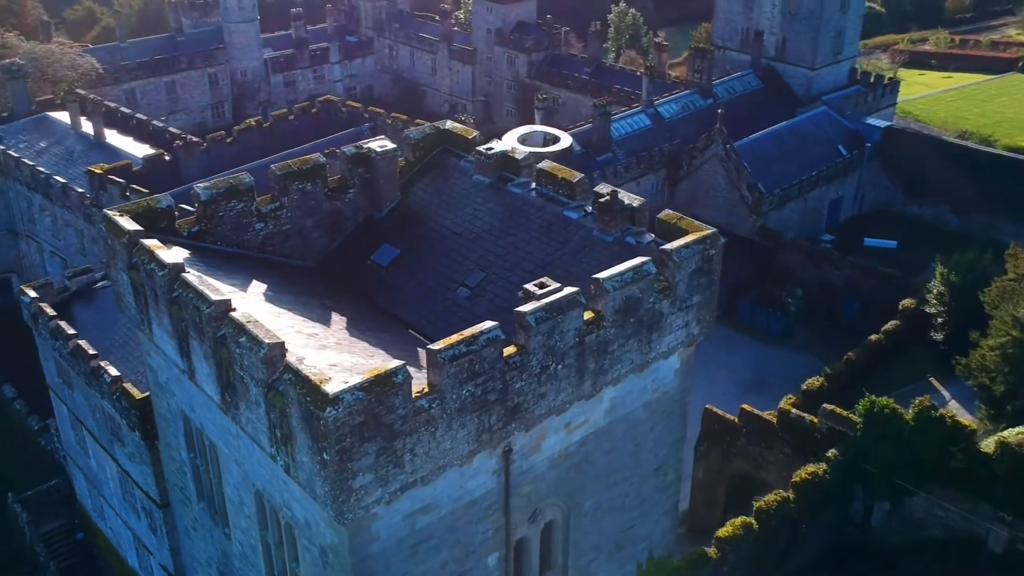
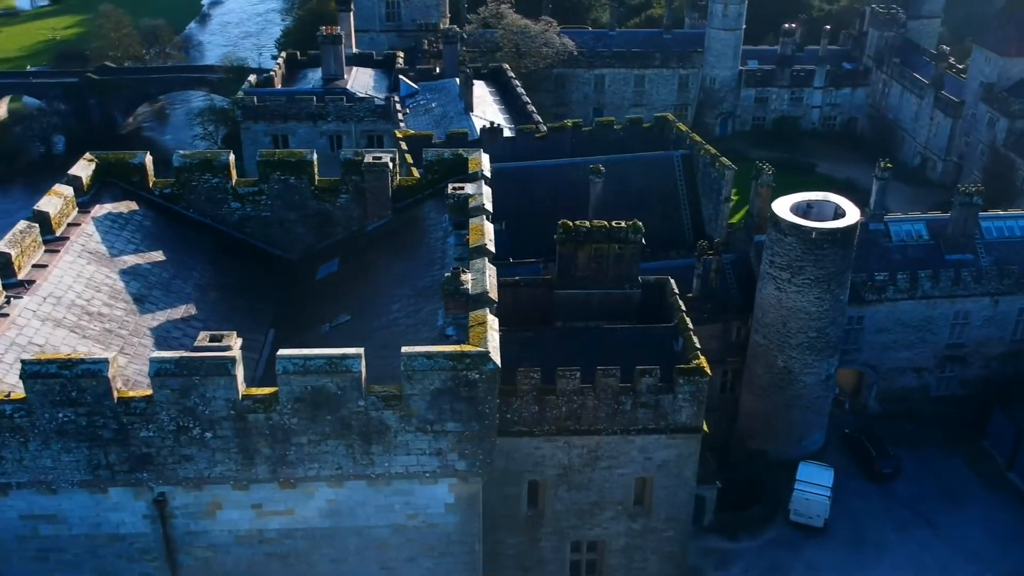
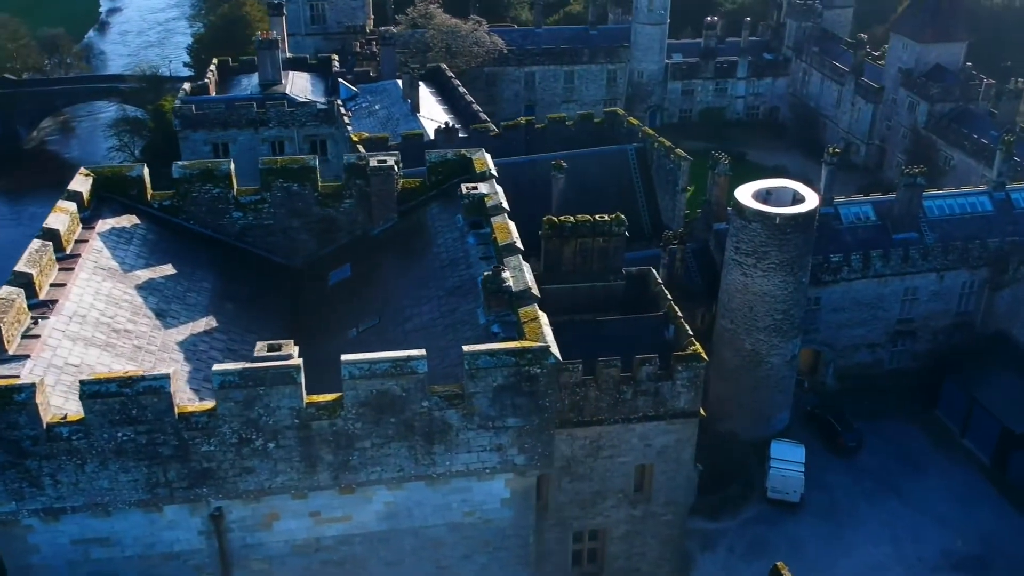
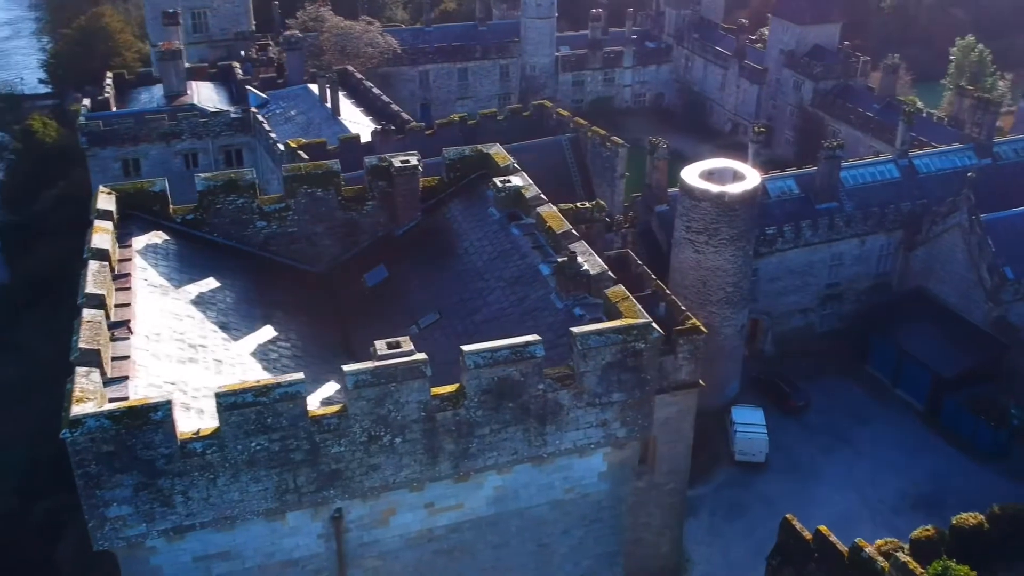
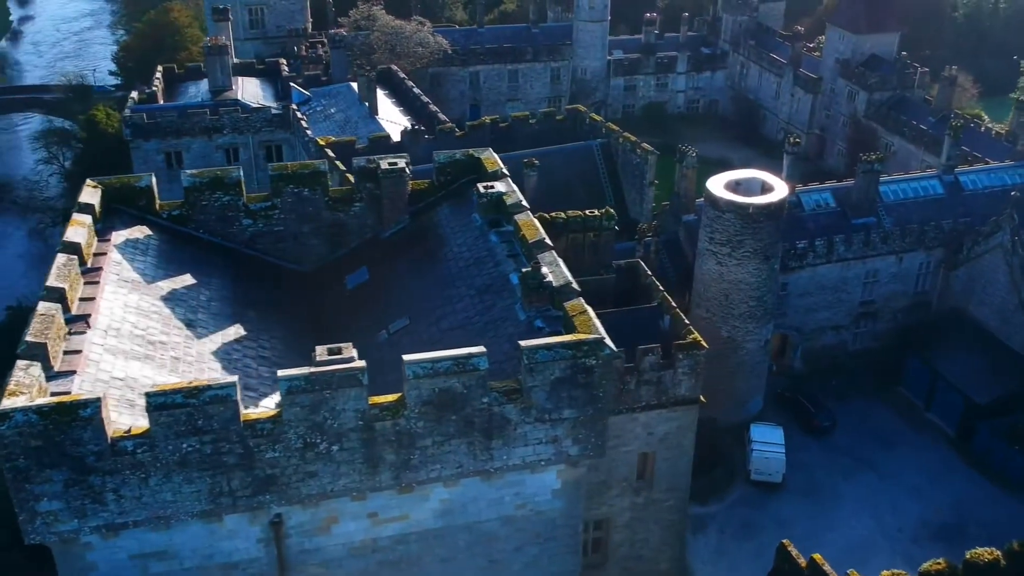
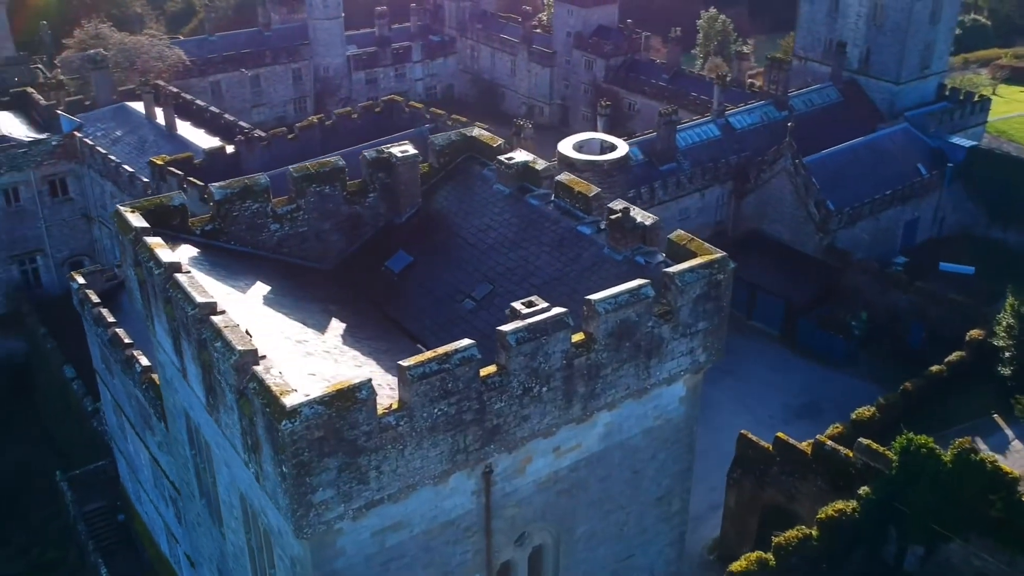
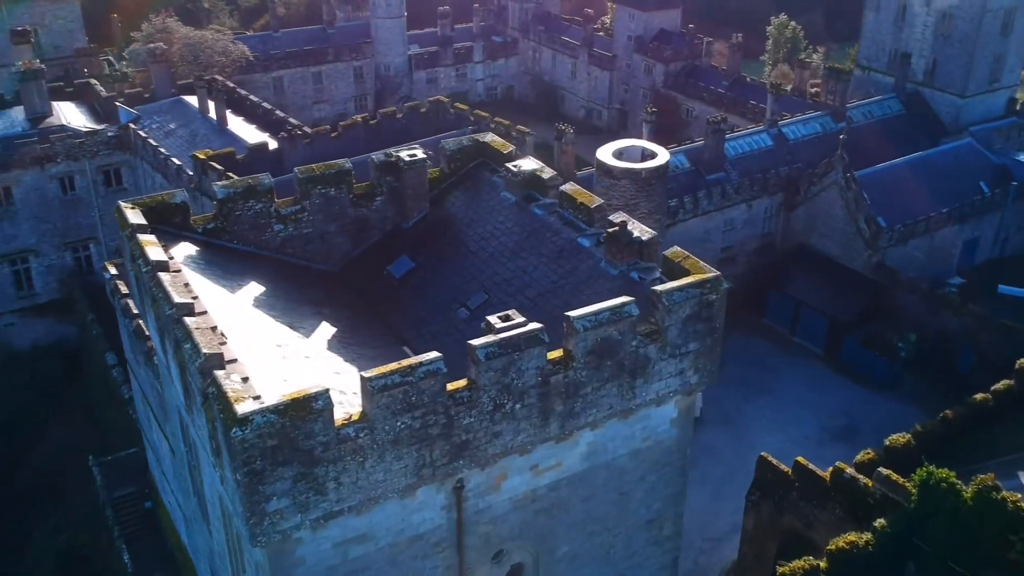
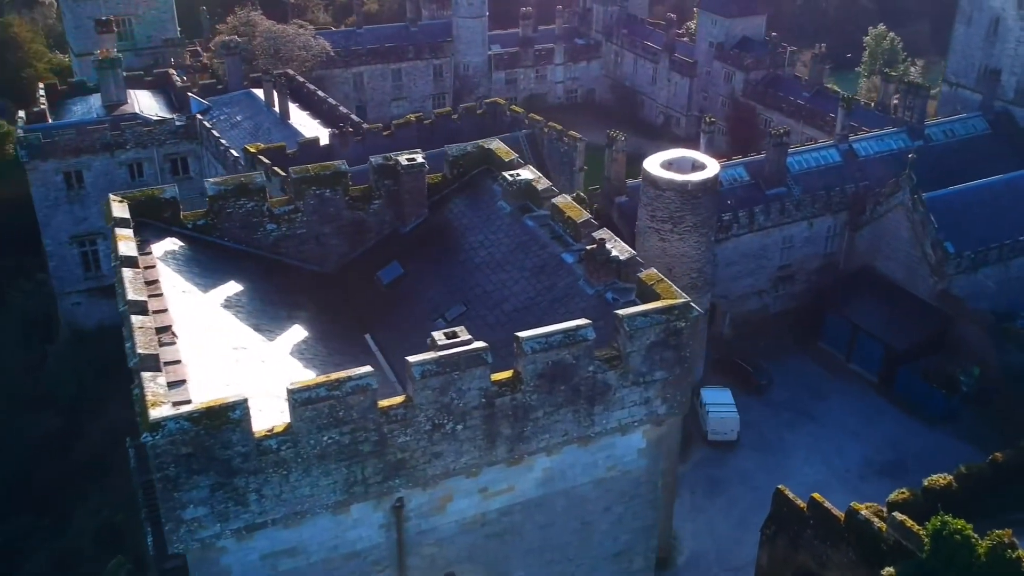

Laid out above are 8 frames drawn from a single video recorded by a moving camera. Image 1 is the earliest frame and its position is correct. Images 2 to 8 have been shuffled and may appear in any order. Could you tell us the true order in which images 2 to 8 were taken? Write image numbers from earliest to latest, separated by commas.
6, 7, 8, 4, 5, 3, 2
